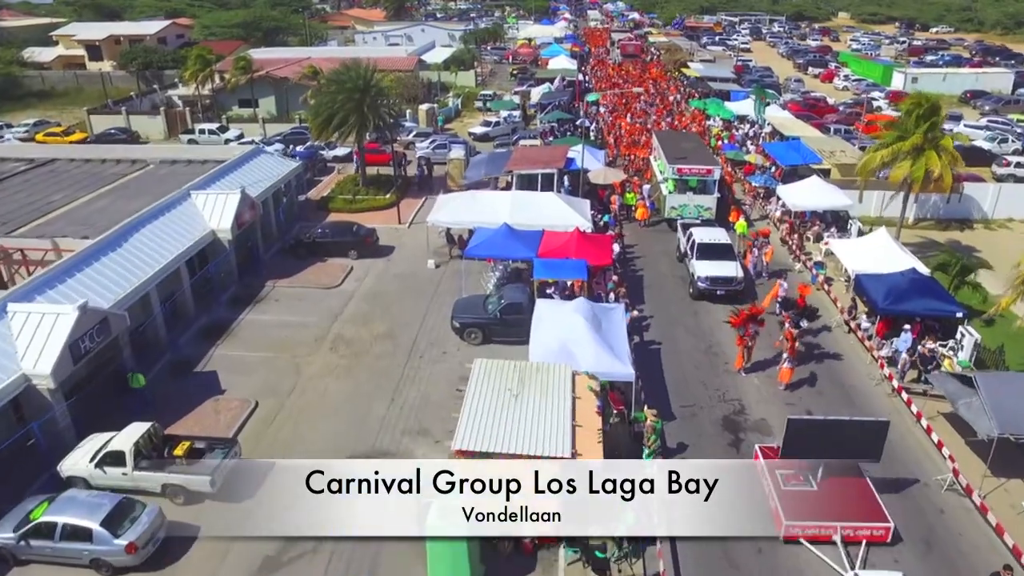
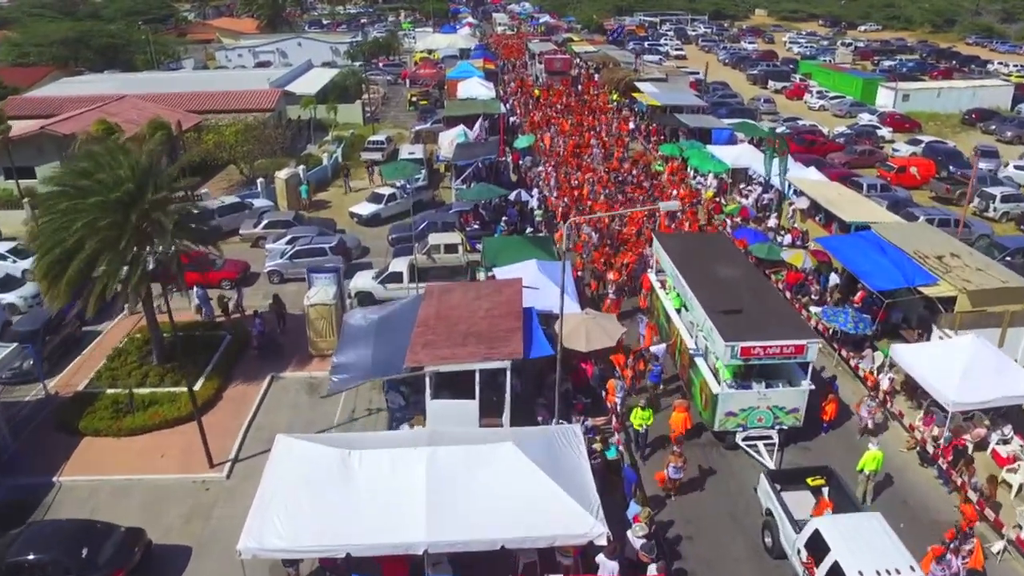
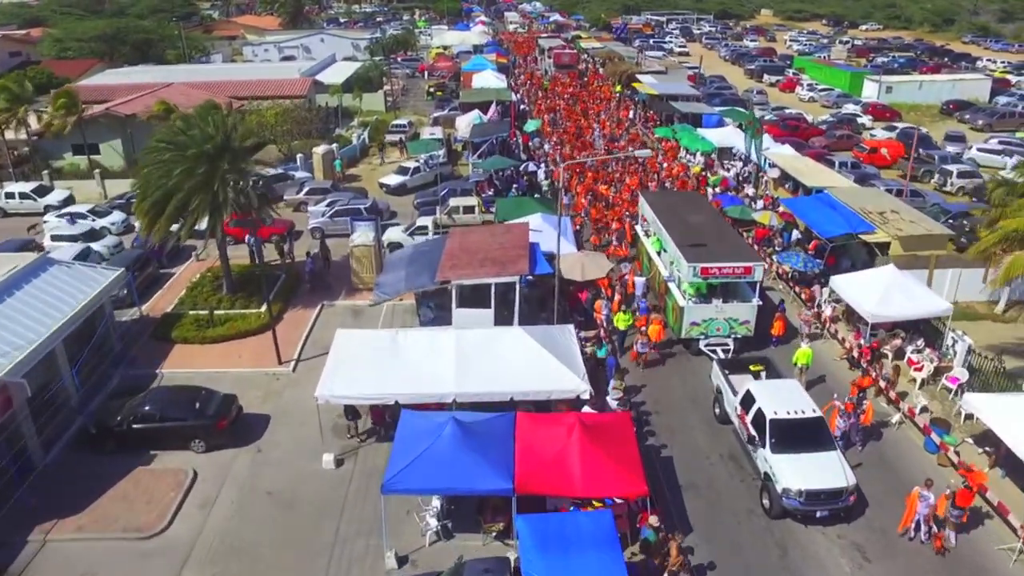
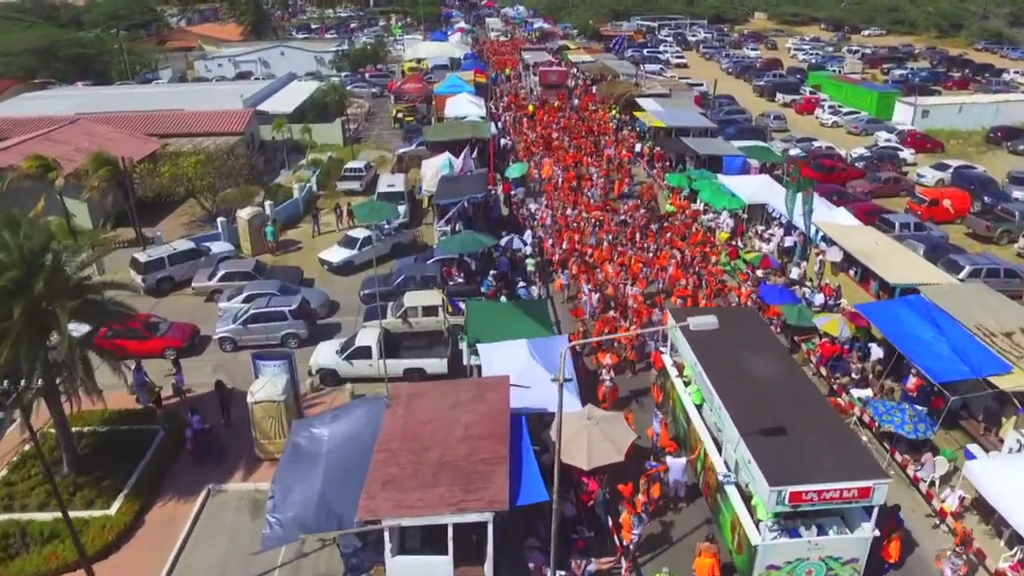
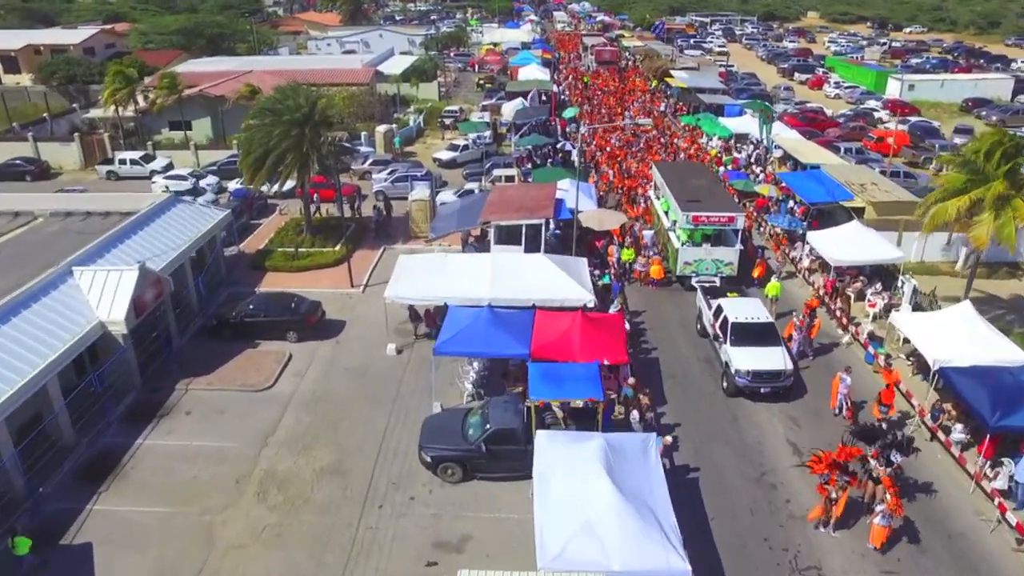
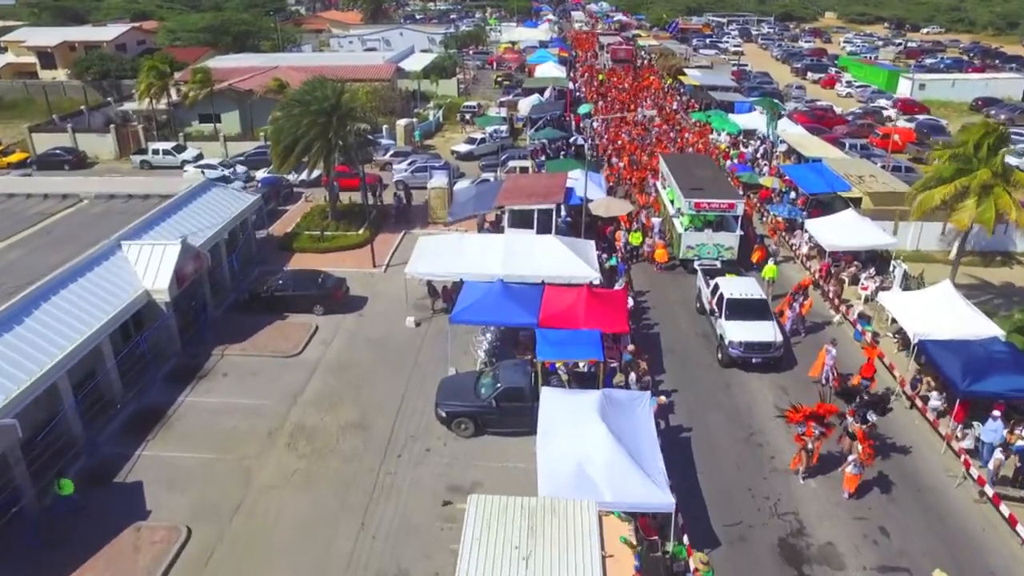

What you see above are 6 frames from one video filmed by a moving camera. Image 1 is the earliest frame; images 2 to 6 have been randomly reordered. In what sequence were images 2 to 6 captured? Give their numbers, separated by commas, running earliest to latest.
6, 5, 3, 2, 4
